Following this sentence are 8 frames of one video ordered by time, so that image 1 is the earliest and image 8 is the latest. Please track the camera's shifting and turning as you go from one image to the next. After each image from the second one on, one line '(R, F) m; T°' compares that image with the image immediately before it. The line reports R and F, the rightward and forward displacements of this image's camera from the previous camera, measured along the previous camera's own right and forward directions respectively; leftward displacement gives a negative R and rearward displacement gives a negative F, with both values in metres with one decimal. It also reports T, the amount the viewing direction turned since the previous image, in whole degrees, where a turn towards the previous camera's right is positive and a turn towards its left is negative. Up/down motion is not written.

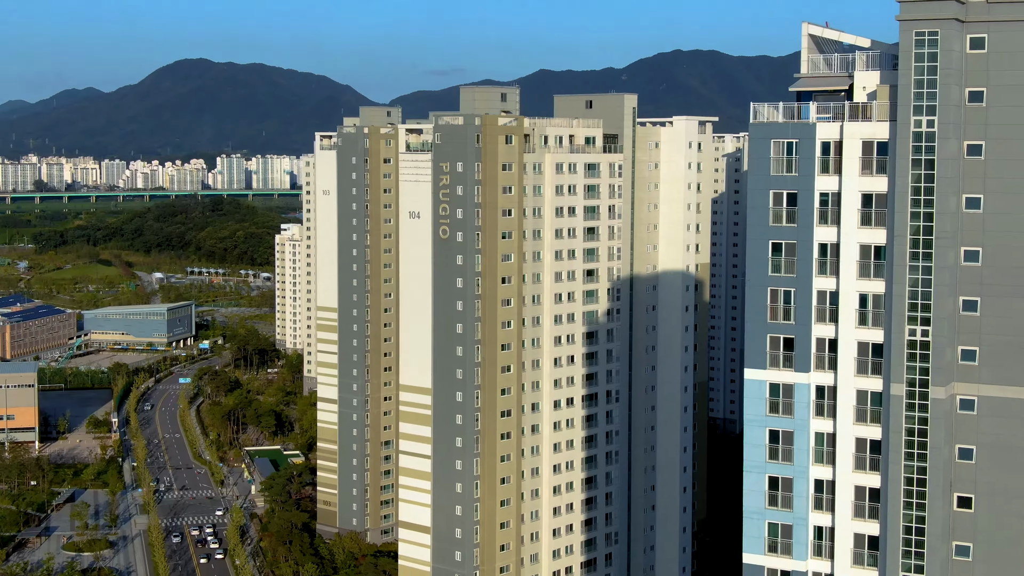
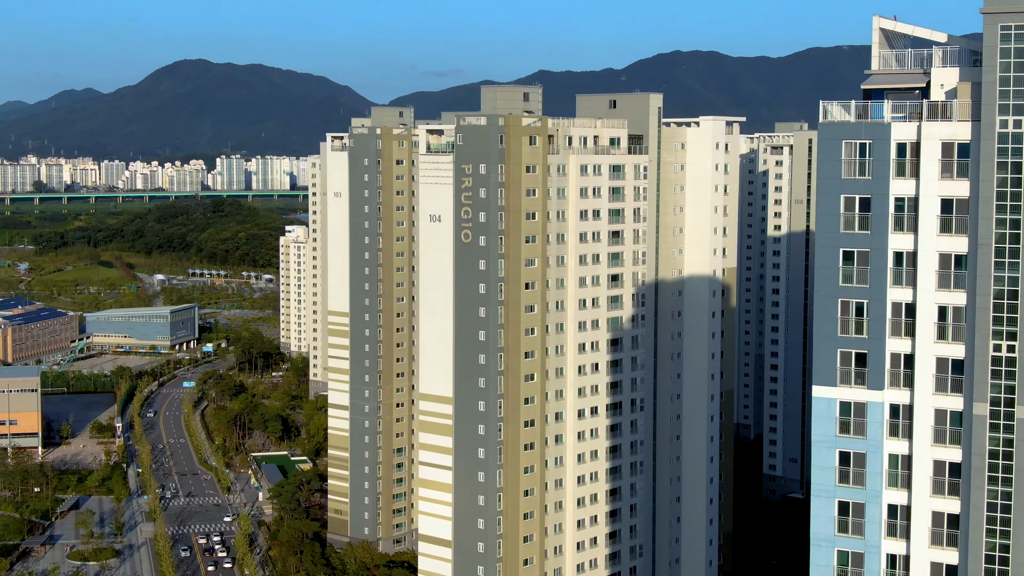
(-0.6, +1.2) m; 0°
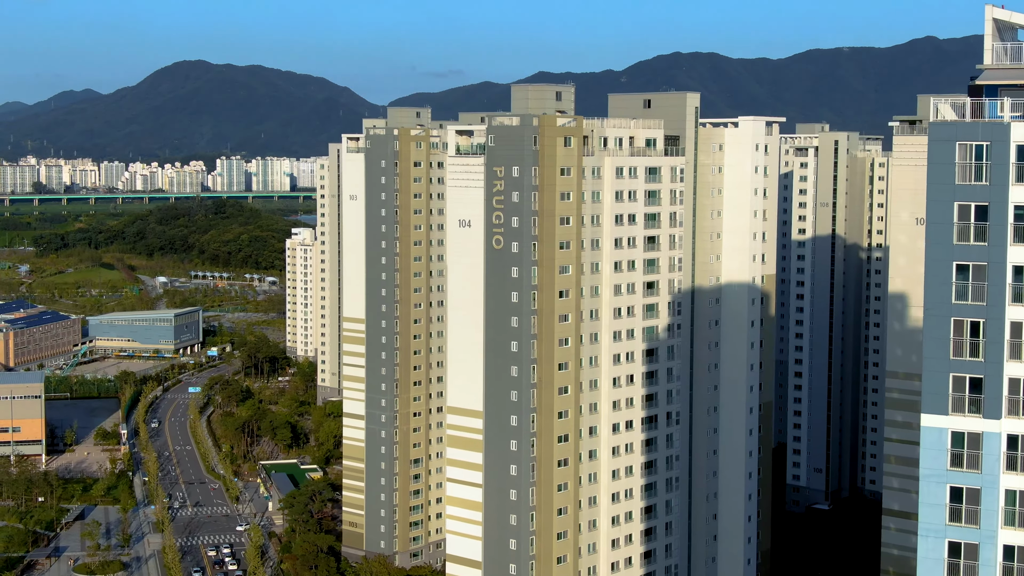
(-0.8, +1.7) m; 0°
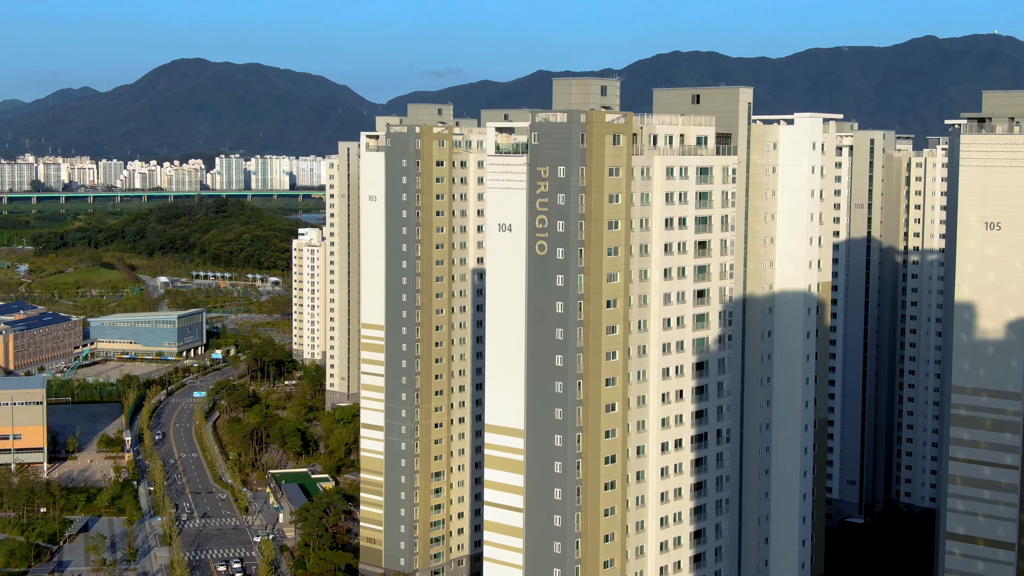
(-1.0, +2.5) m; 0°
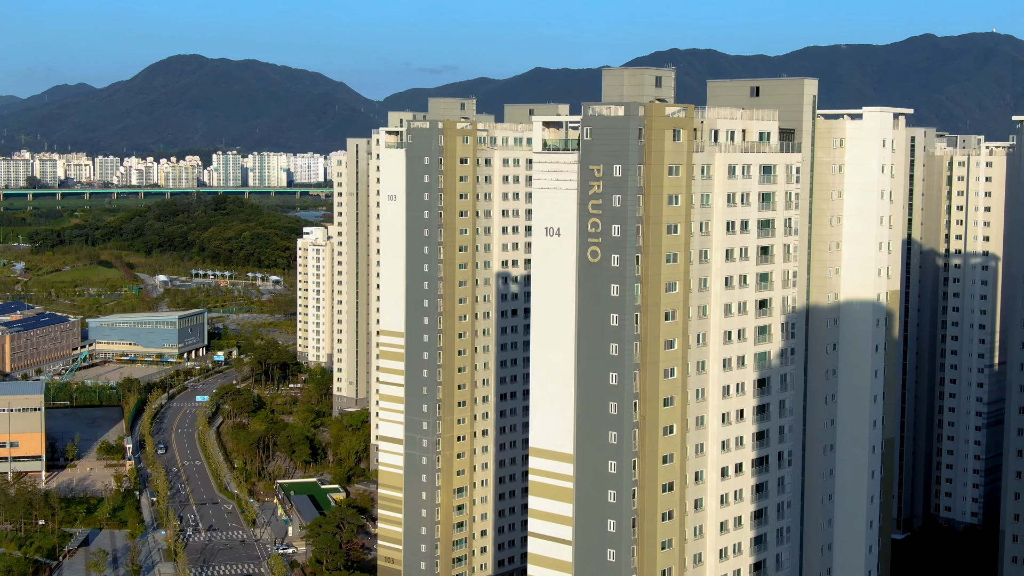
(-1.0, +3.0) m; 0°
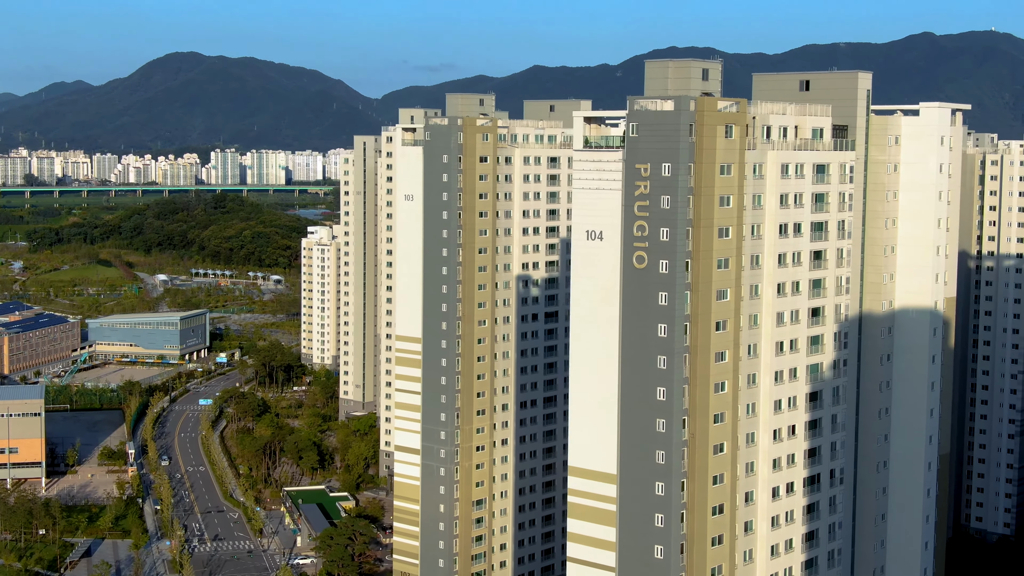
(-0.8, +2.0) m; 0°
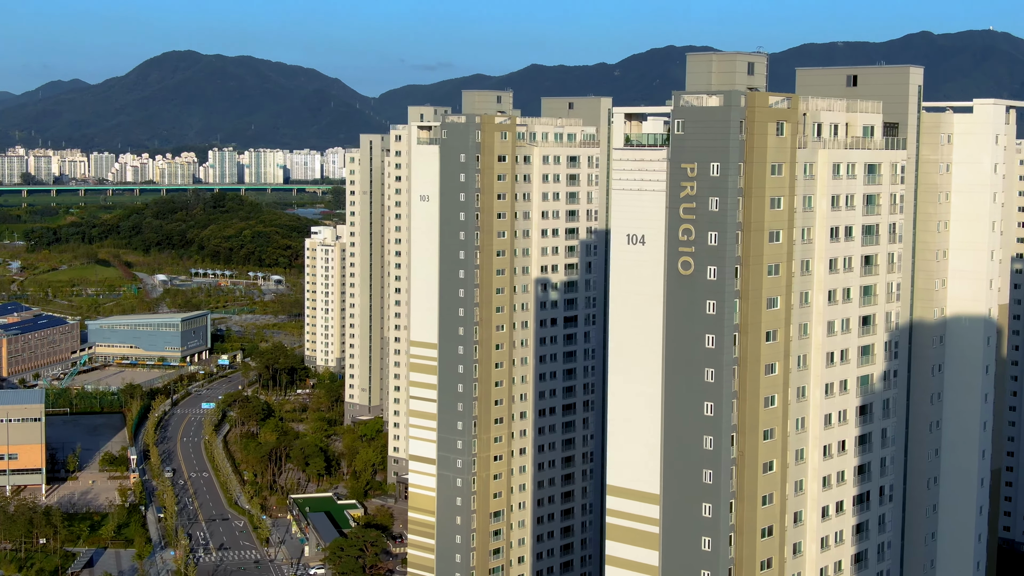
(-0.7, +1.7) m; 0°
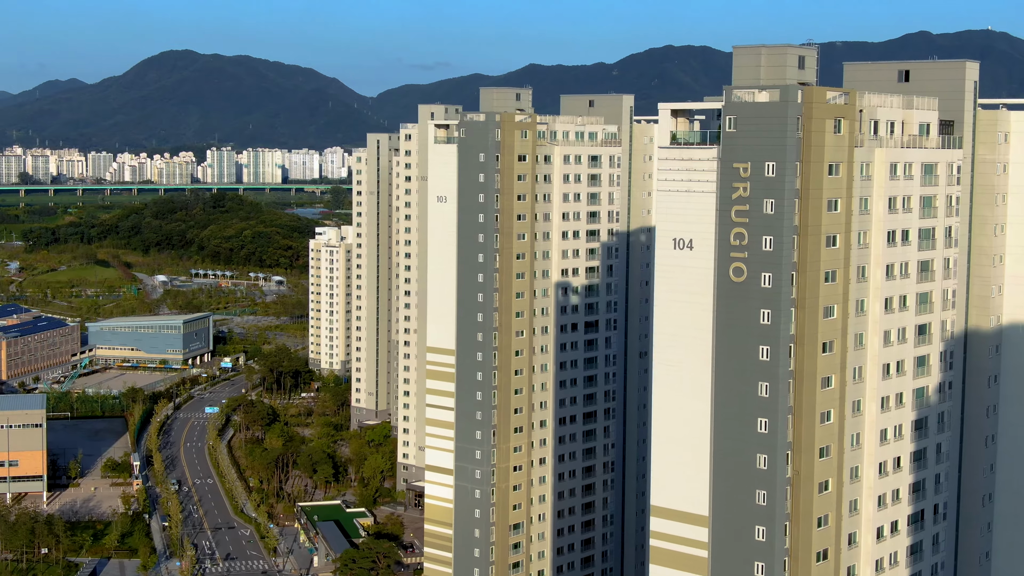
(-0.7, +1.6) m; 0°
